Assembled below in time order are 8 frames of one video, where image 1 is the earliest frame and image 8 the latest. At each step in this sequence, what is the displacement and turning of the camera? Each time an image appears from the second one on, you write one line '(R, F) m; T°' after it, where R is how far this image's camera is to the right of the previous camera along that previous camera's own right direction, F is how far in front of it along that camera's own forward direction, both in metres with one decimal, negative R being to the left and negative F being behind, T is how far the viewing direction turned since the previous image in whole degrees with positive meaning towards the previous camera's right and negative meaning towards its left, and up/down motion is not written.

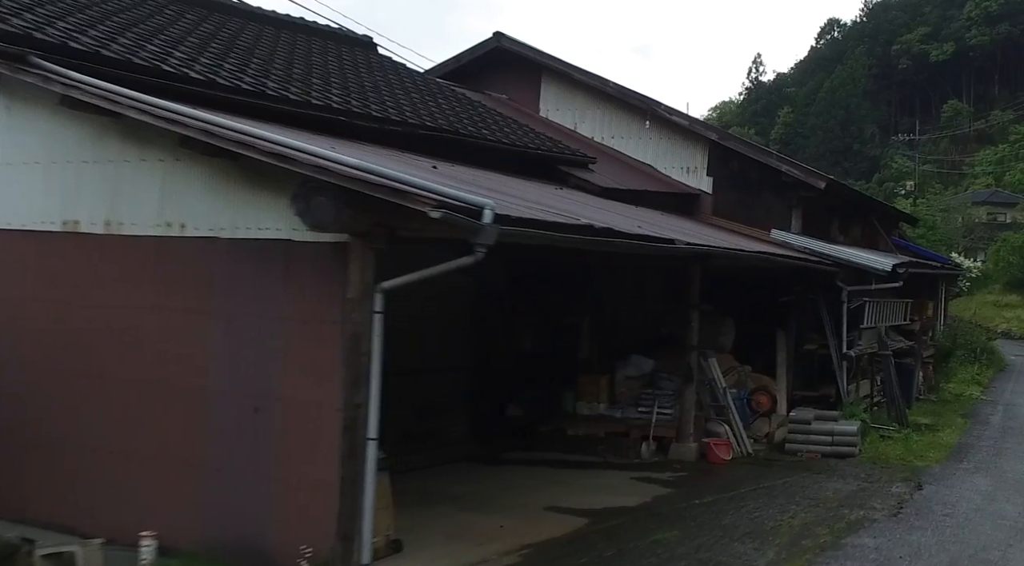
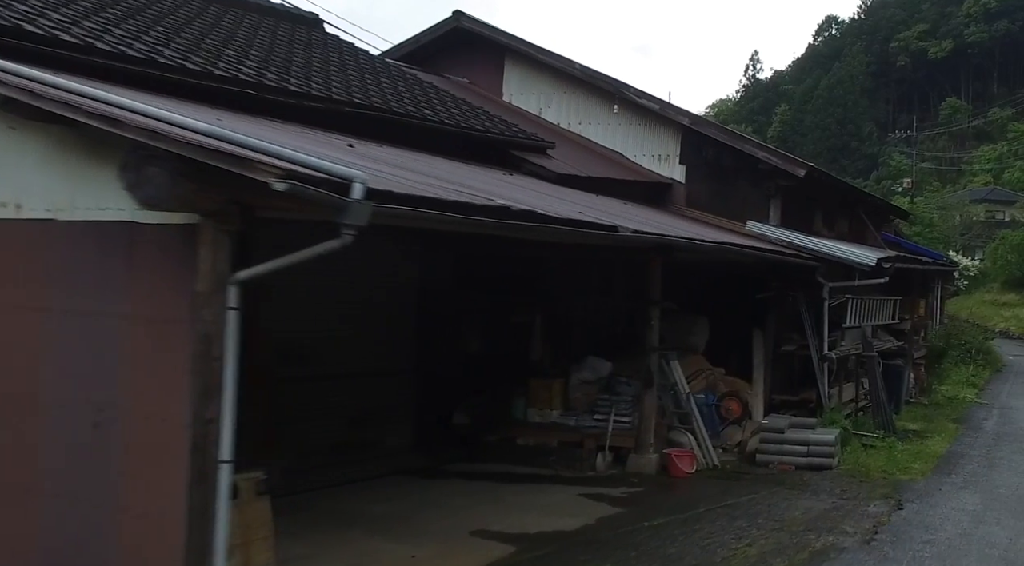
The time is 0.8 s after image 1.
(+0.5, +0.9) m; 0°
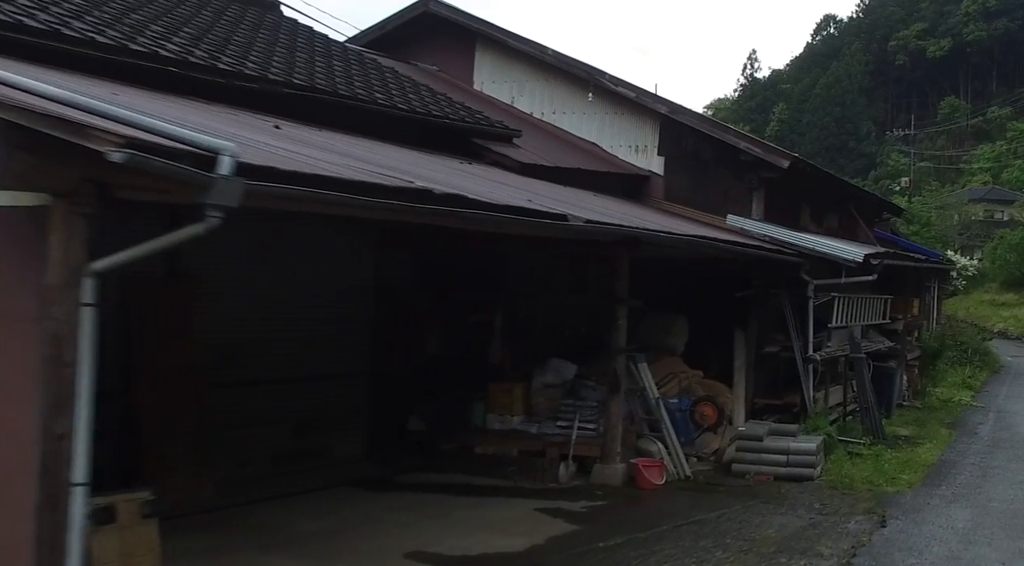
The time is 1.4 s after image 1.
(+0.4, +0.7) m; 0°
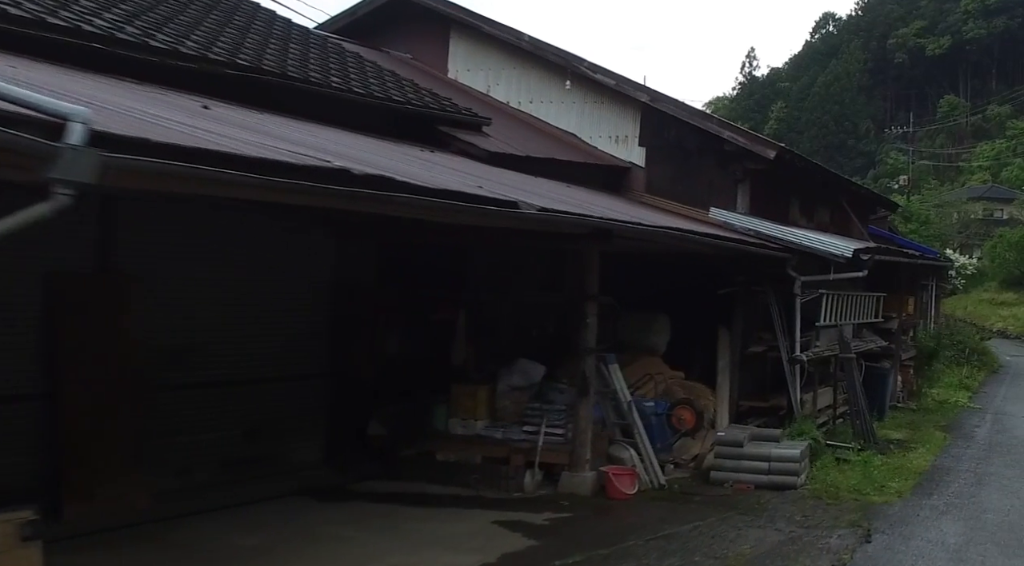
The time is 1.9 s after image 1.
(+0.3, +0.5) m; 0°
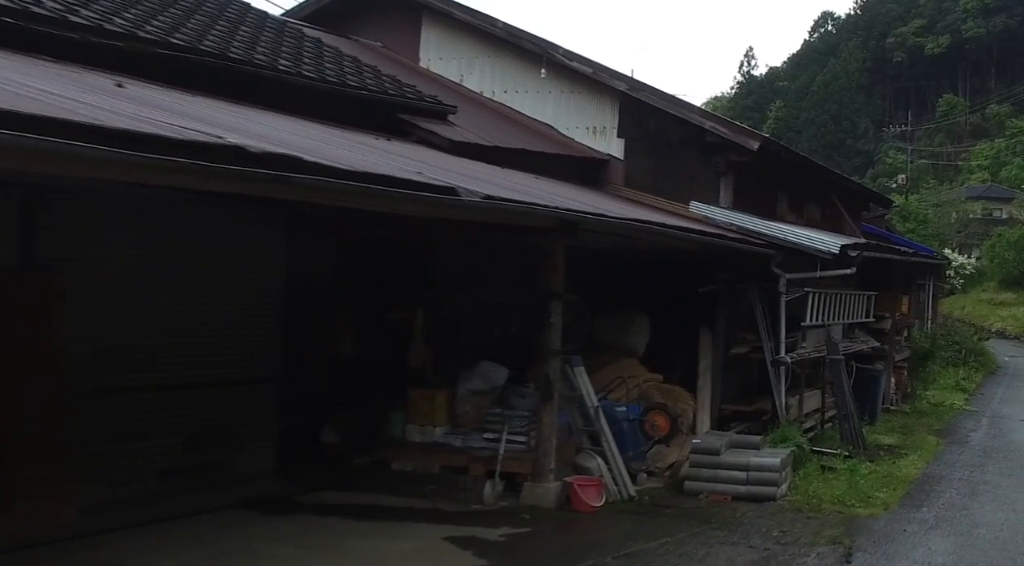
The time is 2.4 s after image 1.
(+0.3, +0.5) m; 0°
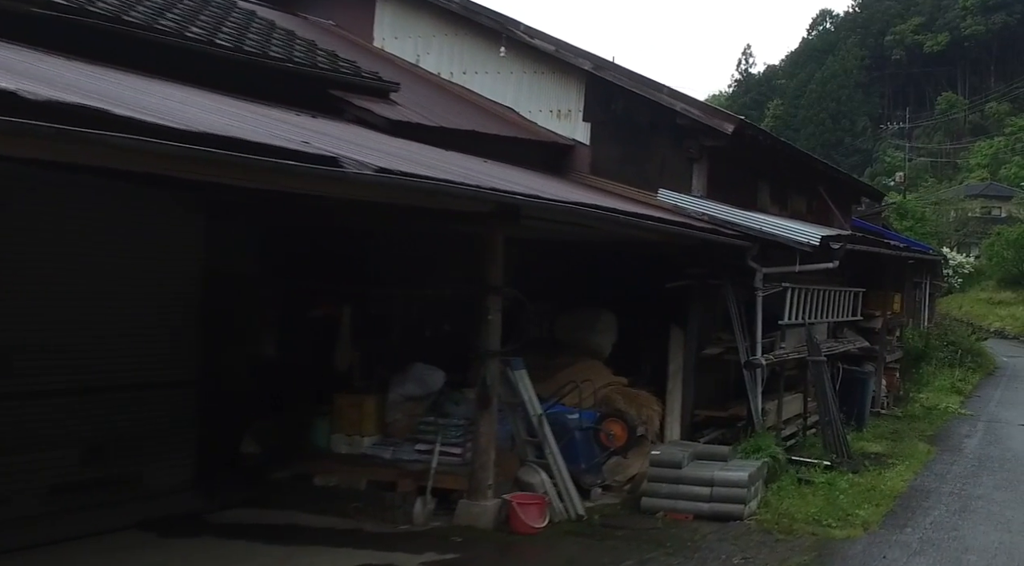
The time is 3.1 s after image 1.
(+0.5, +0.8) m; 0°
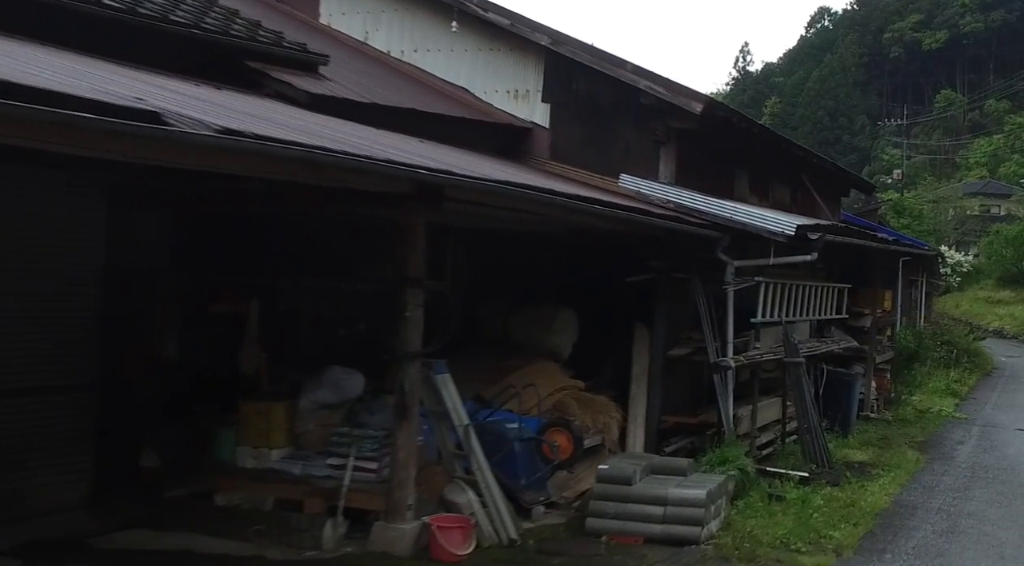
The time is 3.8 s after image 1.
(+0.5, +0.8) m; 0°
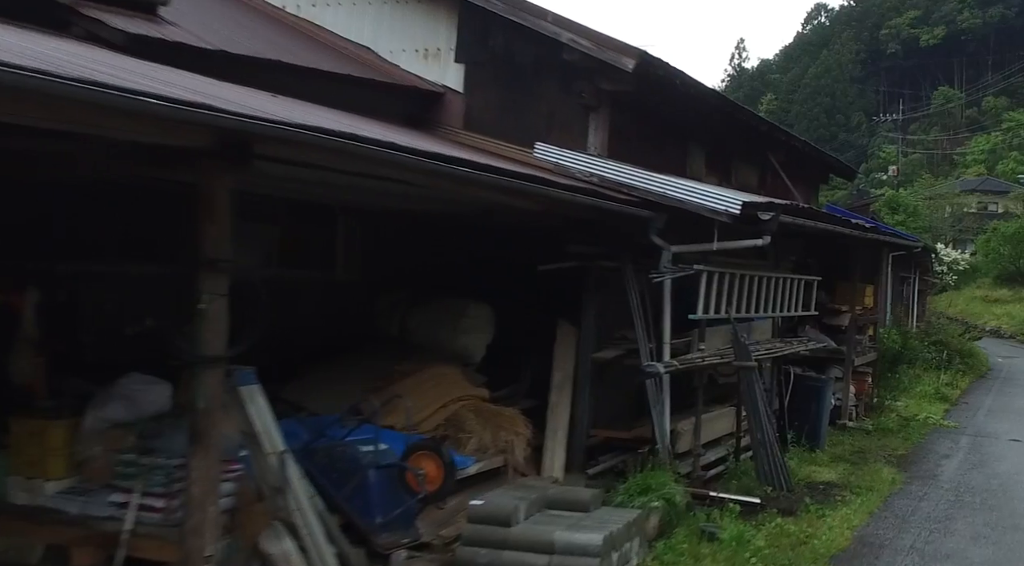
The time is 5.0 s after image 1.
(+0.8, +1.4) m; 0°
